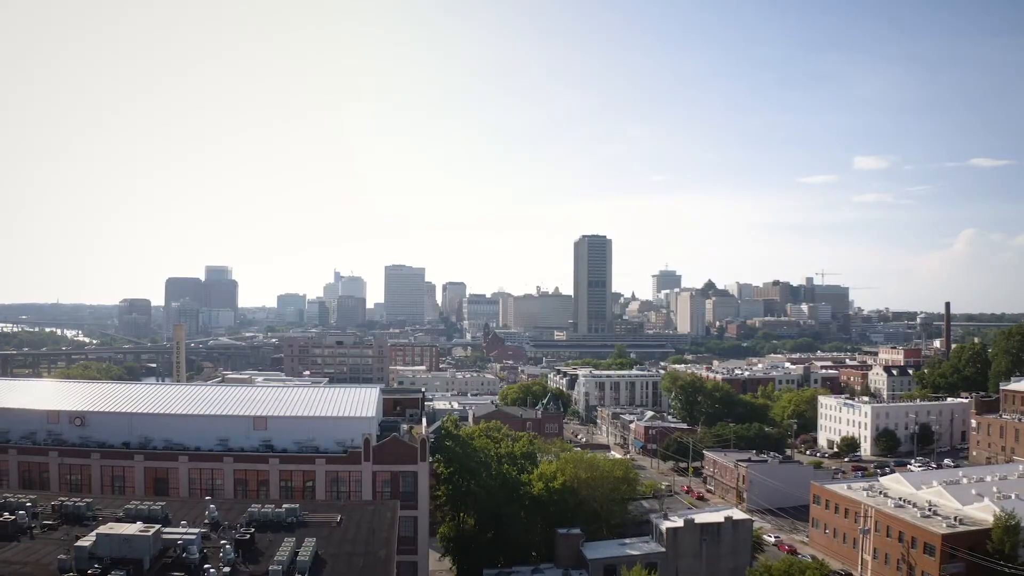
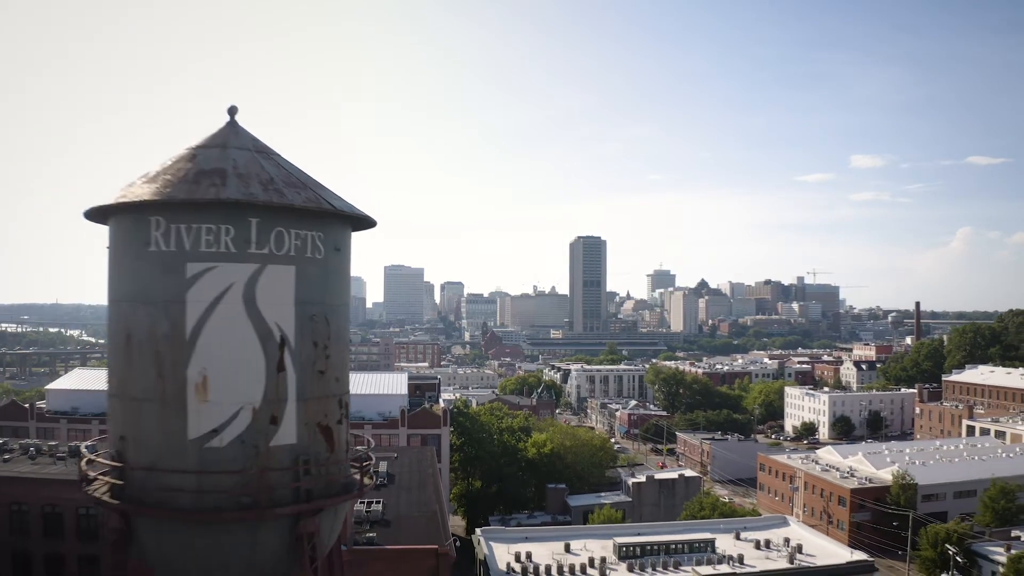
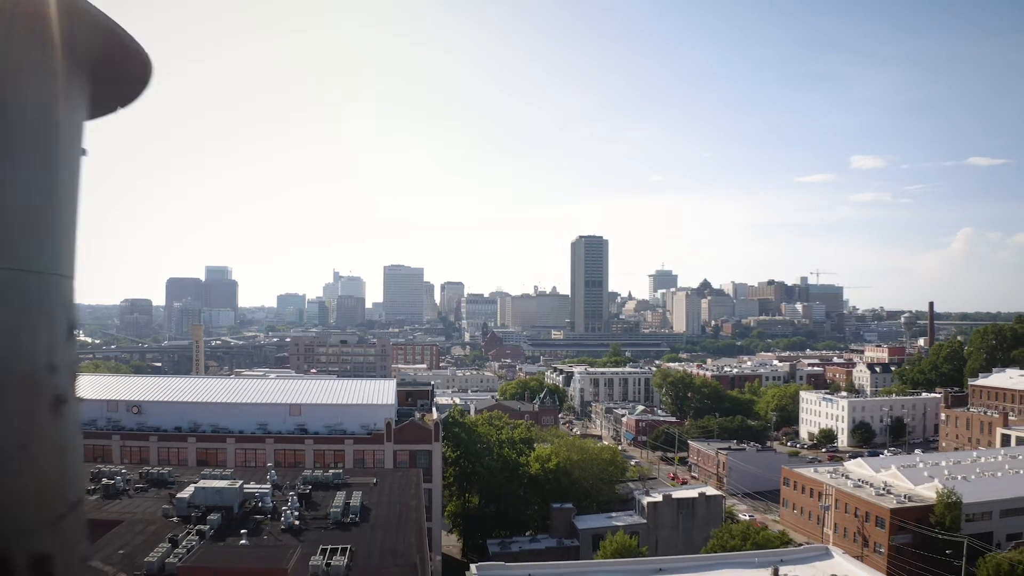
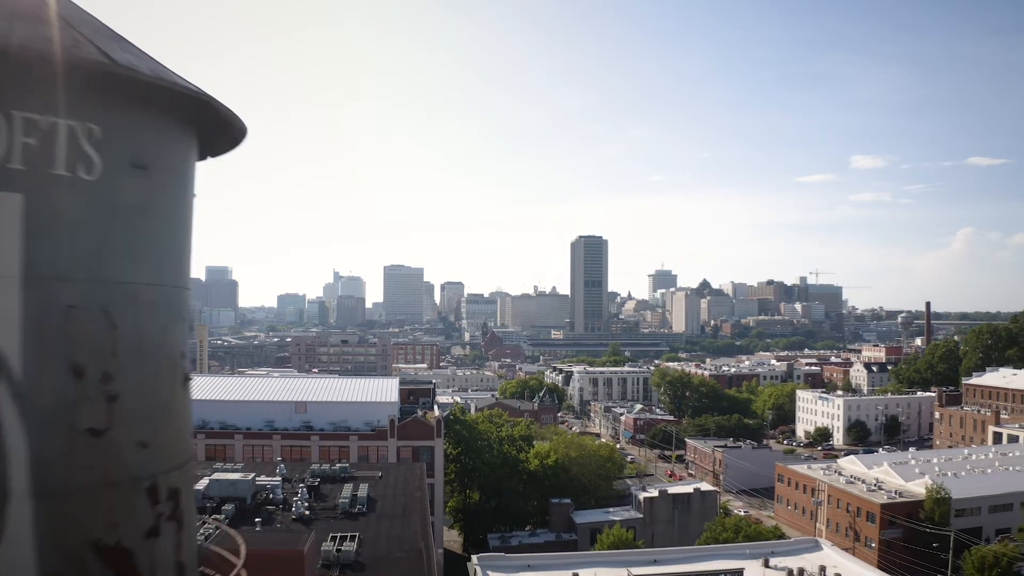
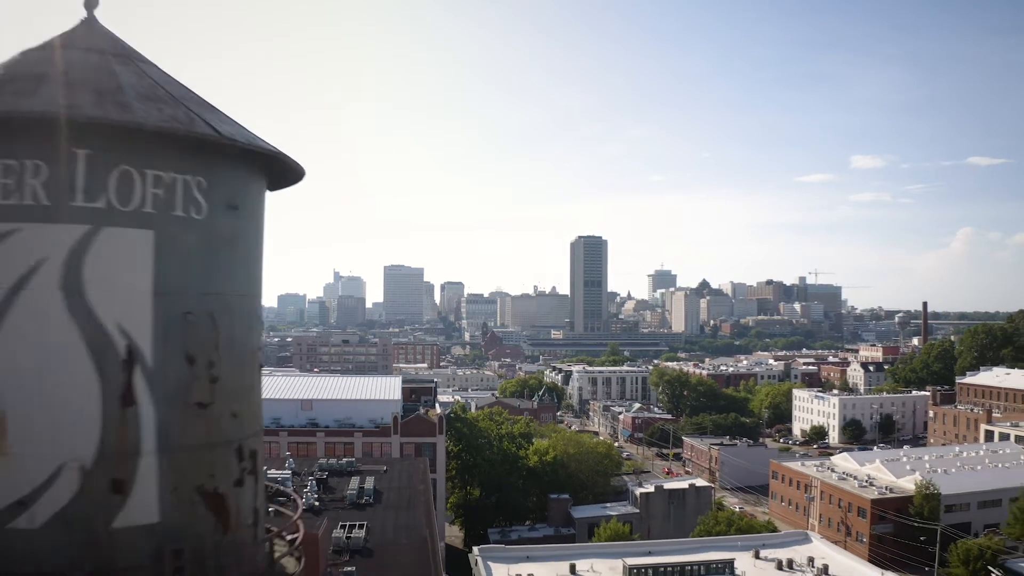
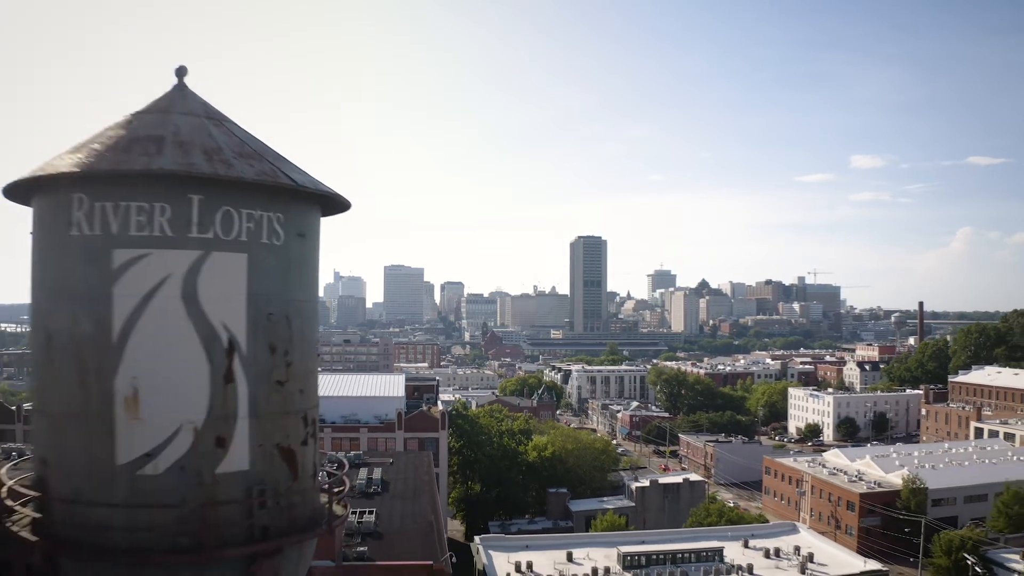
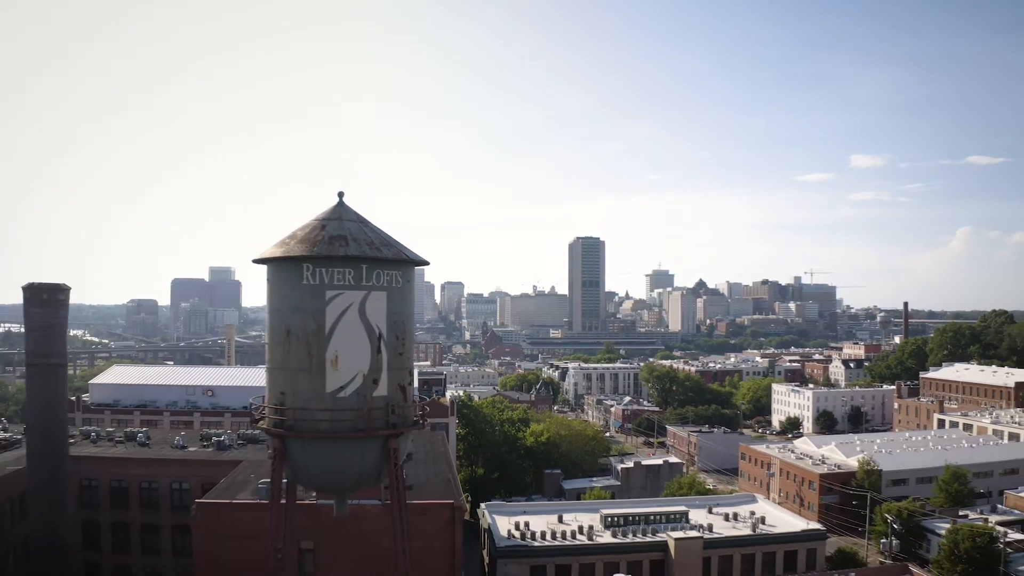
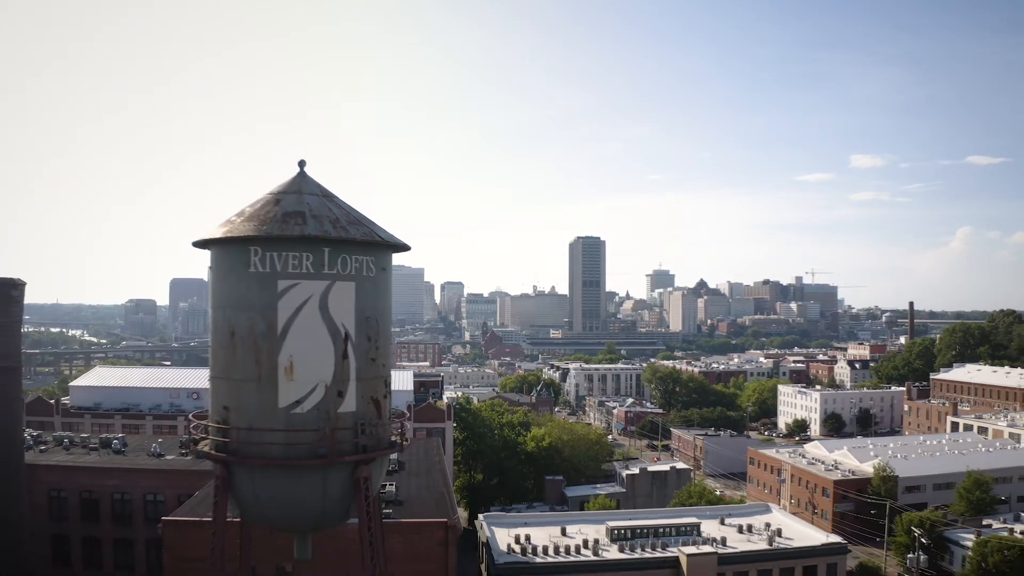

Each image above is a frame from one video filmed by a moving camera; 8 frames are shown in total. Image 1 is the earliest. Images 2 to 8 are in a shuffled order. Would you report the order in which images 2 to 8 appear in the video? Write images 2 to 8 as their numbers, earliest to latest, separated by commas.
3, 4, 5, 6, 2, 8, 7
